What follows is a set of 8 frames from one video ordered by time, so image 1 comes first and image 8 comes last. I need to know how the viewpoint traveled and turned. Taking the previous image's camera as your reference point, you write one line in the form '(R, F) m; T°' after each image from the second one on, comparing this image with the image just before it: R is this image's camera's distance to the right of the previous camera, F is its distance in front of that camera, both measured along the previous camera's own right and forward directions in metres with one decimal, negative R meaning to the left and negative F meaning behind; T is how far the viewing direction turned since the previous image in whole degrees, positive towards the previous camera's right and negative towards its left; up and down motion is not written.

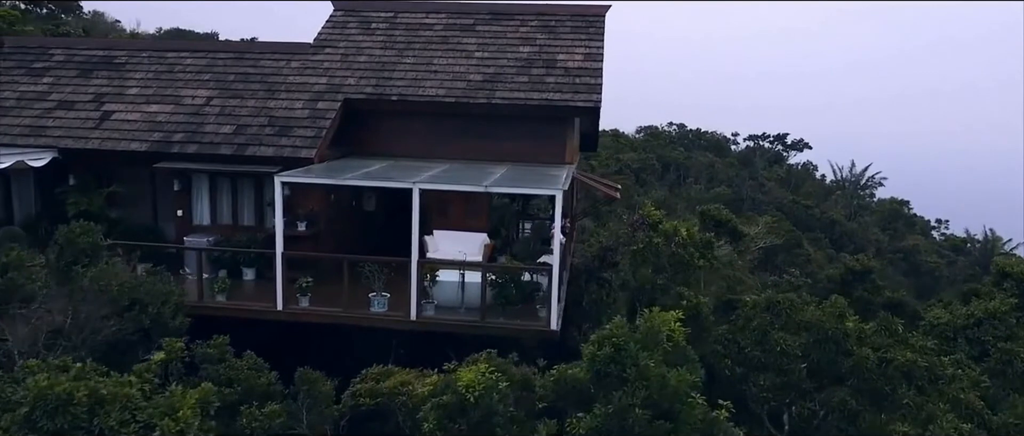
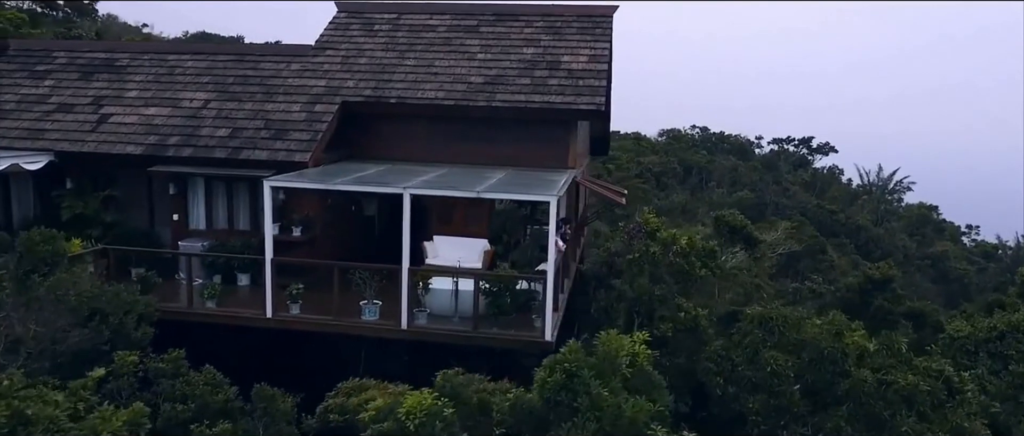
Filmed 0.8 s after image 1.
(+0.4, +0.4) m; -2°
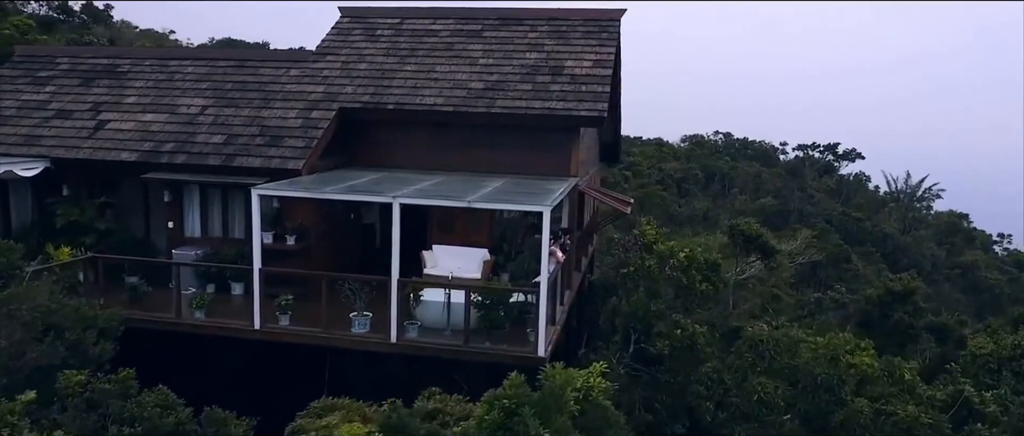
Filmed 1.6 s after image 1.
(+0.4, +0.4) m; -2°
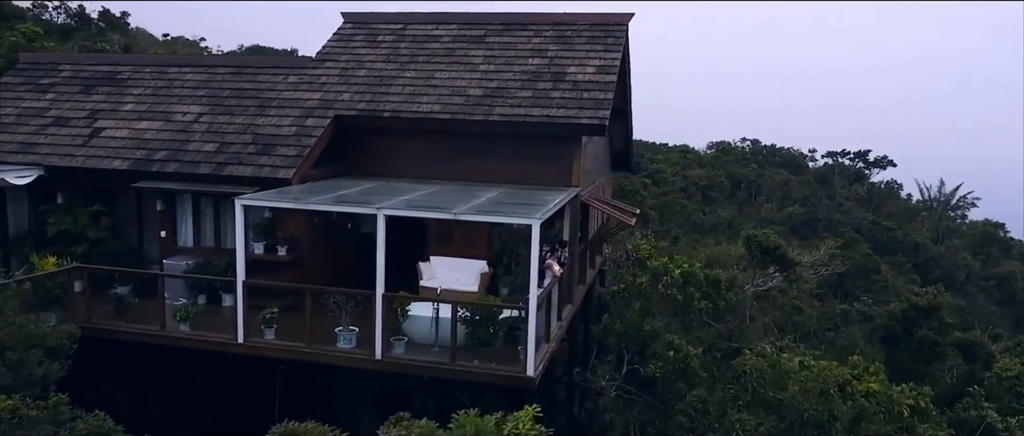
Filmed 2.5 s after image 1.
(+0.5, +0.5) m; -2°
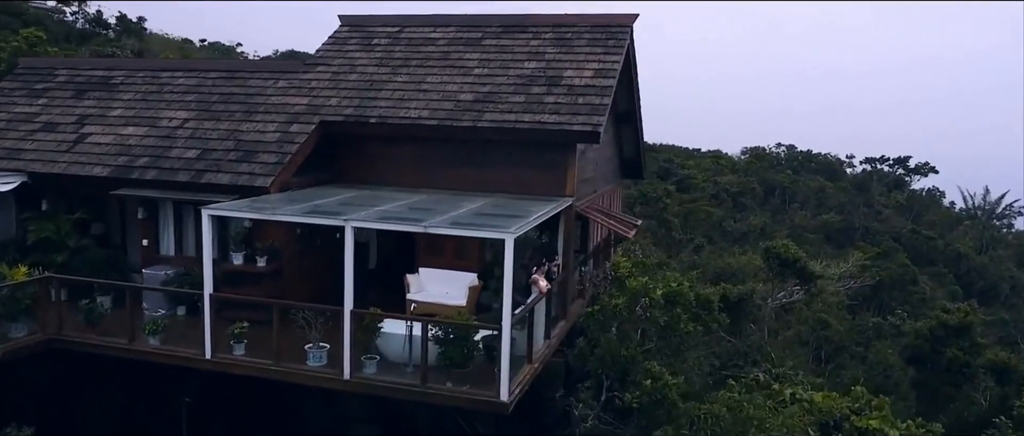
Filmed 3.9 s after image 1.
(+0.8, +0.6) m; -3°
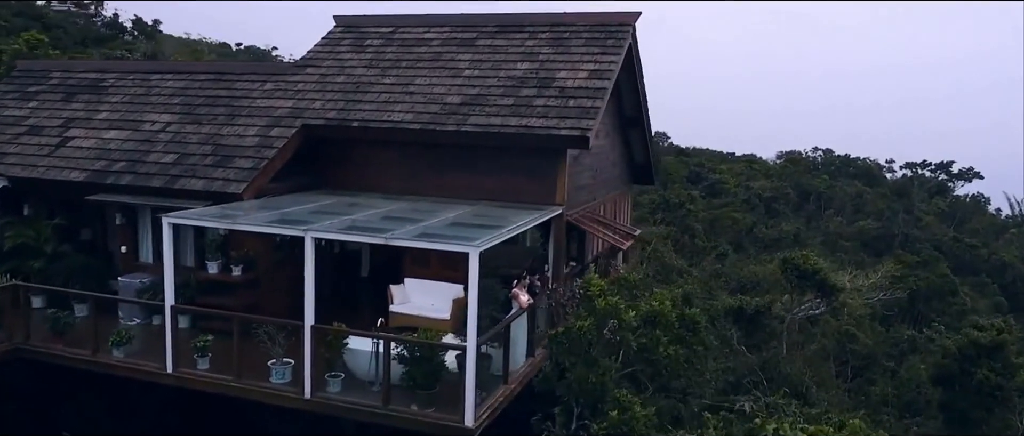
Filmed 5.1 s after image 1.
(+0.8, +0.7) m; -3°
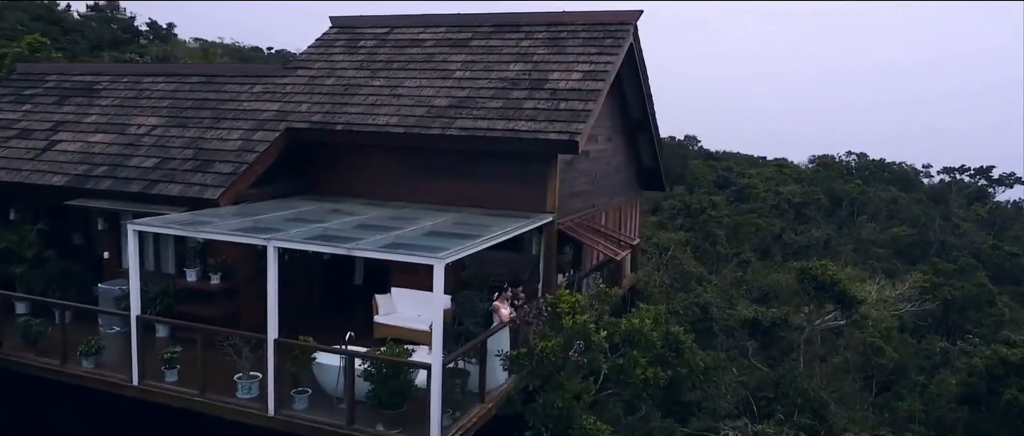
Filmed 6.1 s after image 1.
(+0.7, +0.6) m; -2°
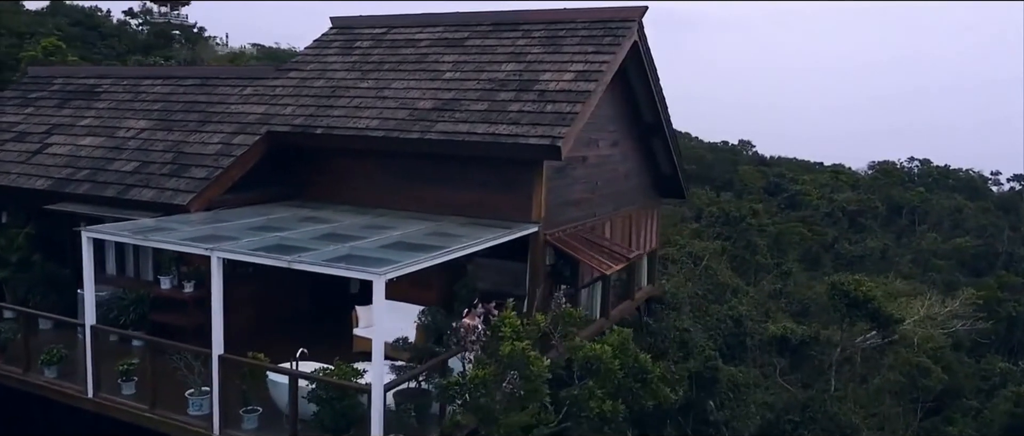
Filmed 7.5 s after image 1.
(+1.0, +0.7) m; -4°
